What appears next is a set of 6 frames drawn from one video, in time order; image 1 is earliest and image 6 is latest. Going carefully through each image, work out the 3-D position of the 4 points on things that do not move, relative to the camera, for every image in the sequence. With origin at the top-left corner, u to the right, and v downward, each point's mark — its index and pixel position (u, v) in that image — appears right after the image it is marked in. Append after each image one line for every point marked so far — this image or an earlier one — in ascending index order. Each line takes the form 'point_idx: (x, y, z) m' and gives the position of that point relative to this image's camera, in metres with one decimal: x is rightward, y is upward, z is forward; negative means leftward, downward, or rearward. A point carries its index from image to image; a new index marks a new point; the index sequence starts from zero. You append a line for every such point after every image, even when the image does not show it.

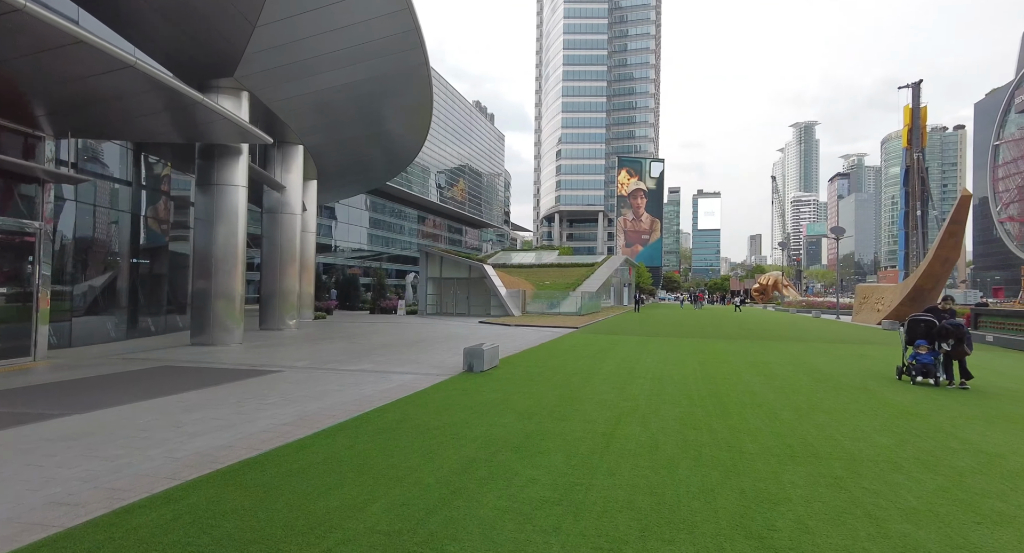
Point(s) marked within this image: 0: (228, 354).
0: (-6.7, -1.8, +12.7) m
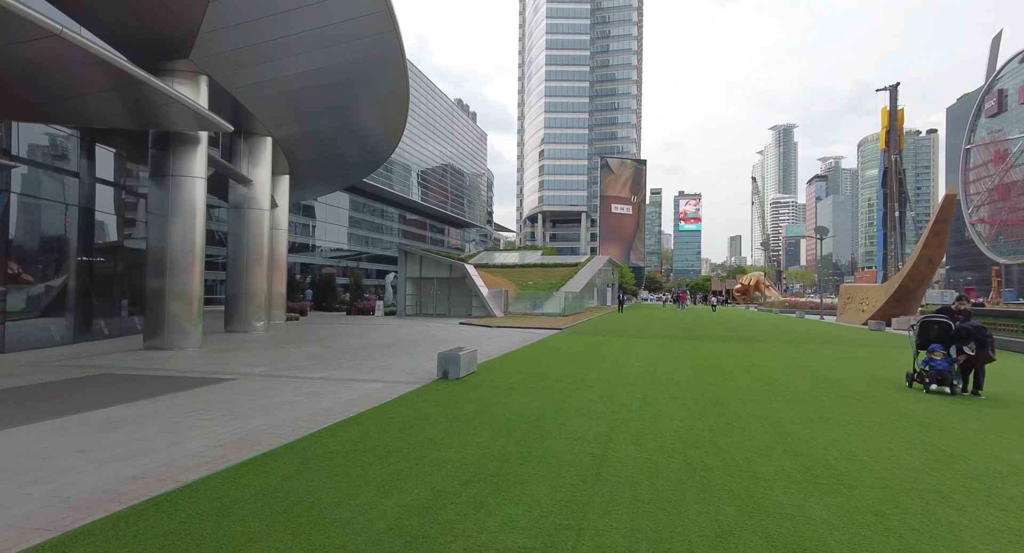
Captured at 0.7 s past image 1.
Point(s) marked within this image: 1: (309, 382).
0: (-7.1, -1.8, +11.6) m
1: (-3.4, -1.8, +9.0) m
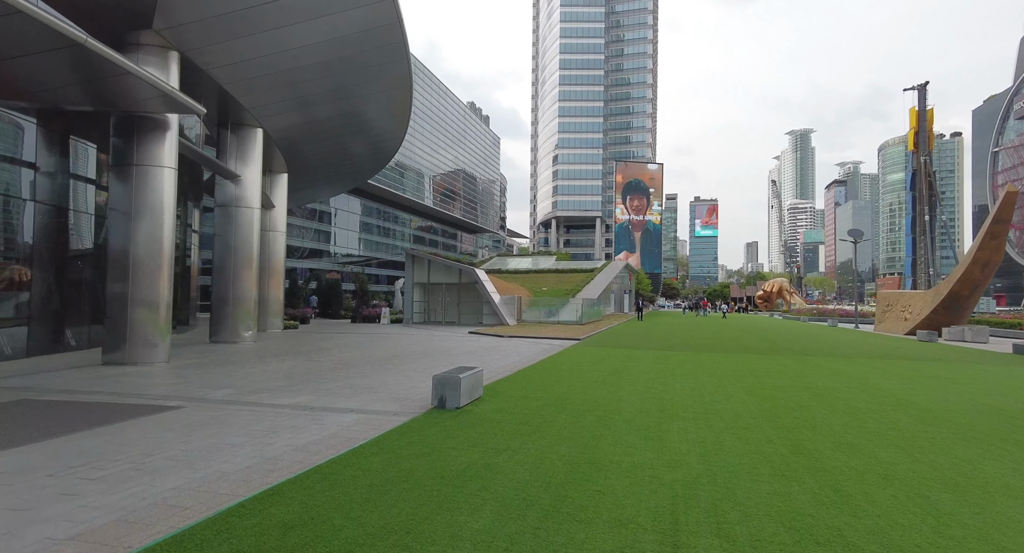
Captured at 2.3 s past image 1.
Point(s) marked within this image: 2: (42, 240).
0: (-6.9, -1.9, +9.9) m
1: (-3.2, -1.8, +7.1) m
2: (-12.8, +0.9, +14.7) m
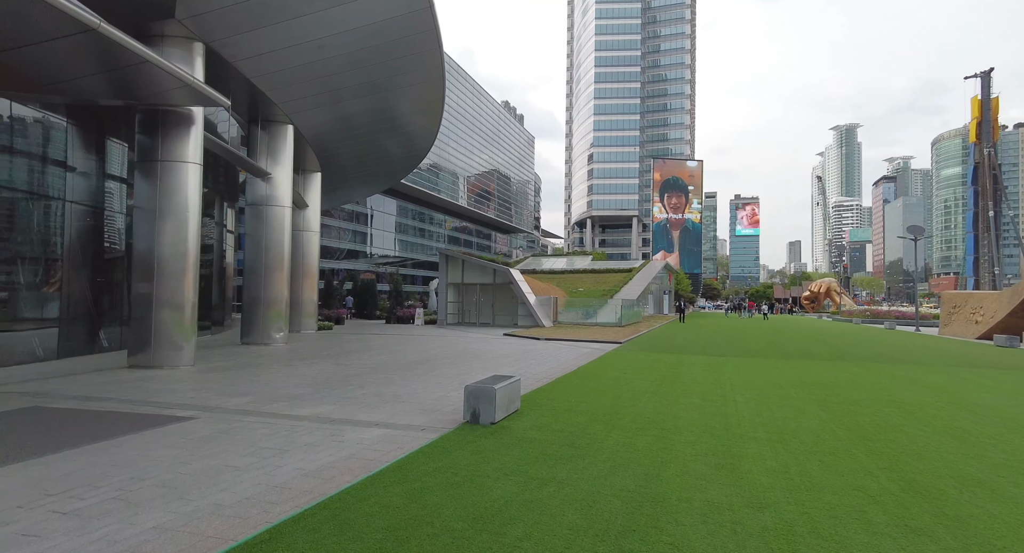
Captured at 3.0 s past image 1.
0: (-6.2, -1.9, +9.4) m
1: (-2.7, -1.8, +6.5) m
2: (-11.8, +0.9, +14.7) m
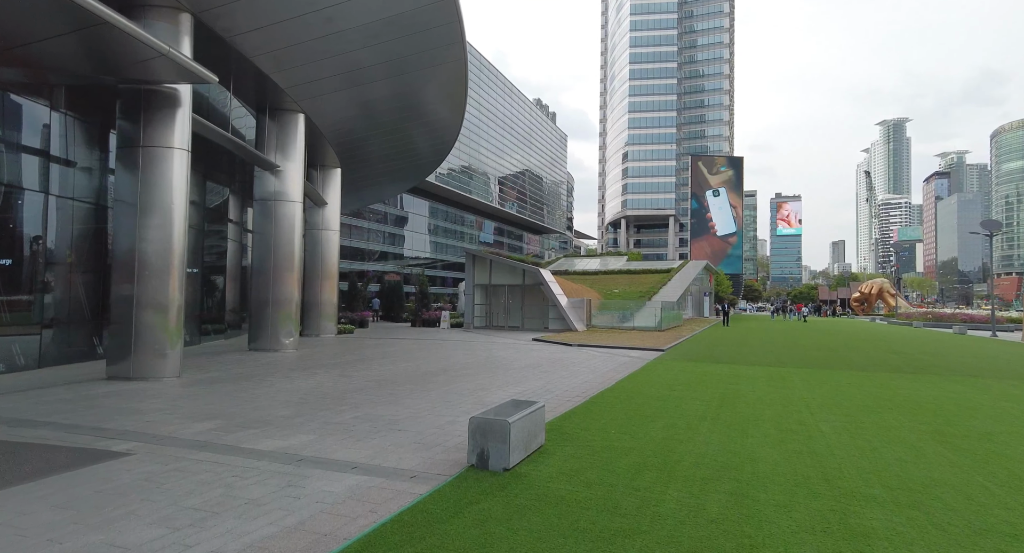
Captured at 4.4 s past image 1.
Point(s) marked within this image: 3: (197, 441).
0: (-5.8, -1.8, +8.2) m
1: (-2.5, -1.8, +5.0) m
2: (-11.1, +0.9, +13.7) m
3: (-3.4, -1.8, +5.9) m
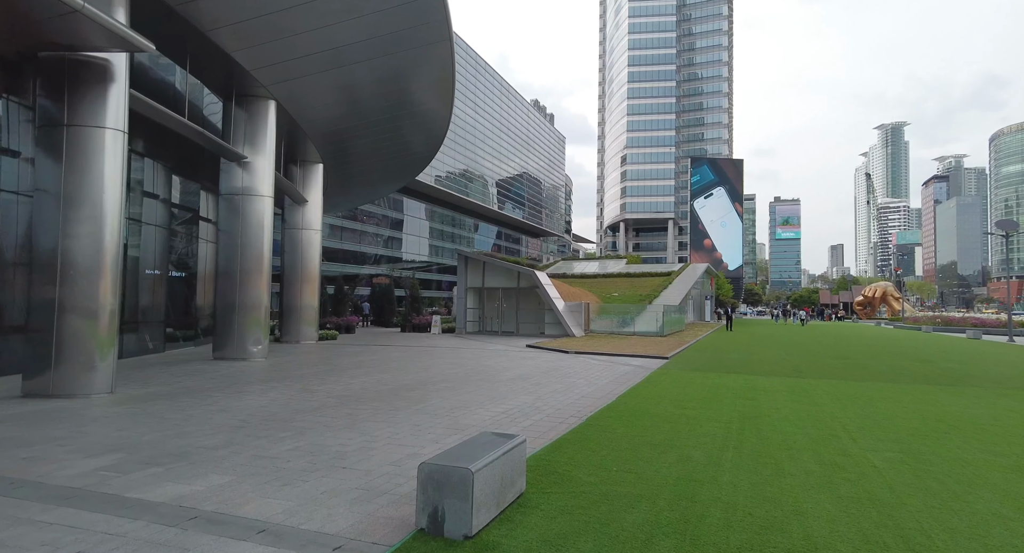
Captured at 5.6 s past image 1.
0: (-6.0, -1.8, +6.8) m
1: (-2.7, -1.7, +3.6) m
2: (-11.4, +0.9, +12.4) m
3: (-3.7, -1.7, +4.5) m
